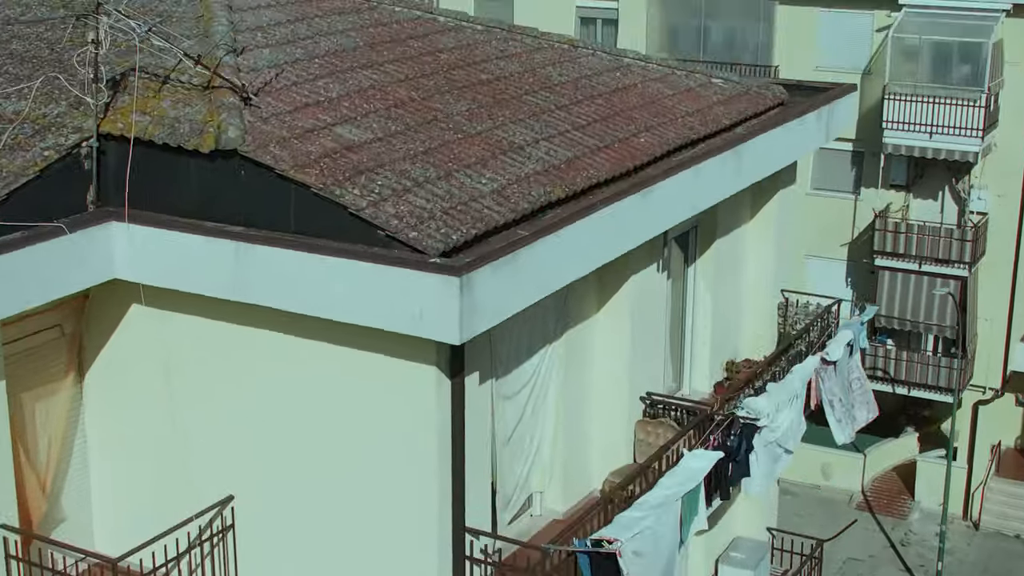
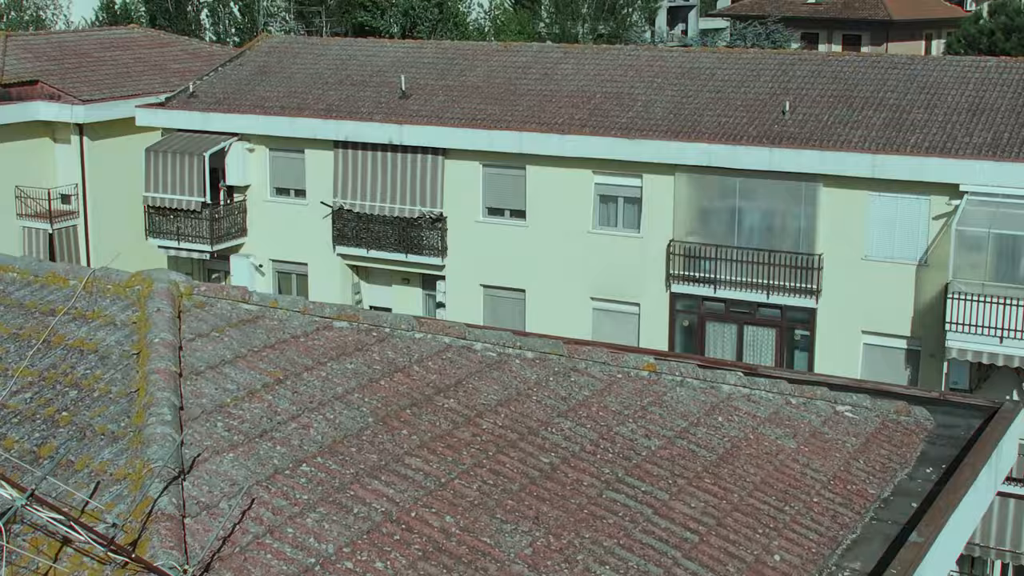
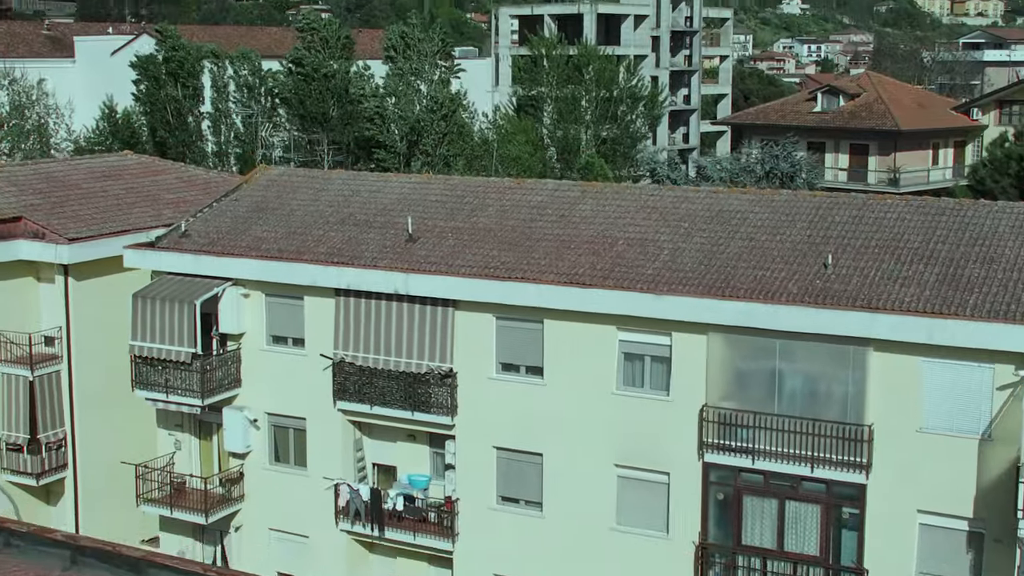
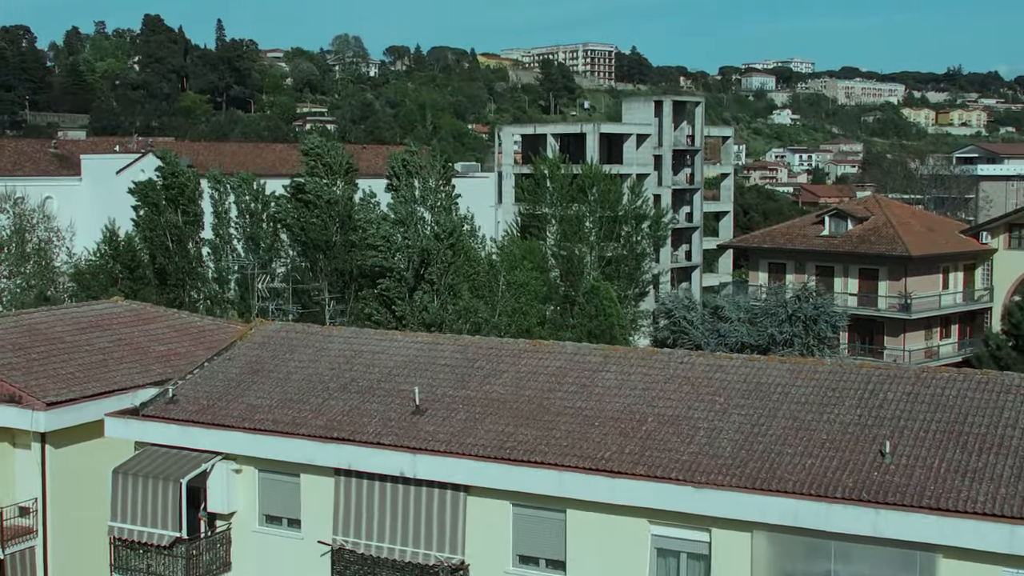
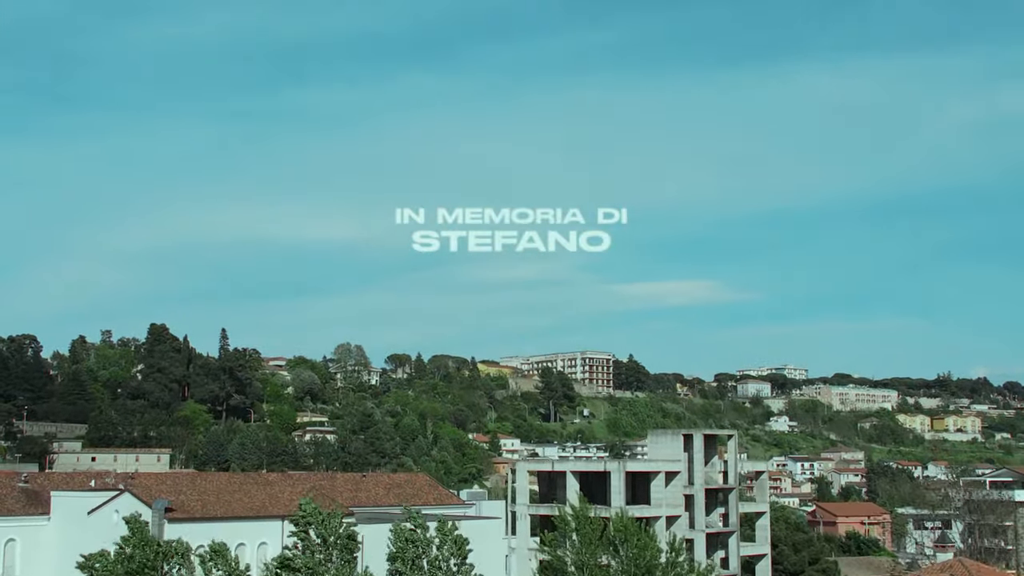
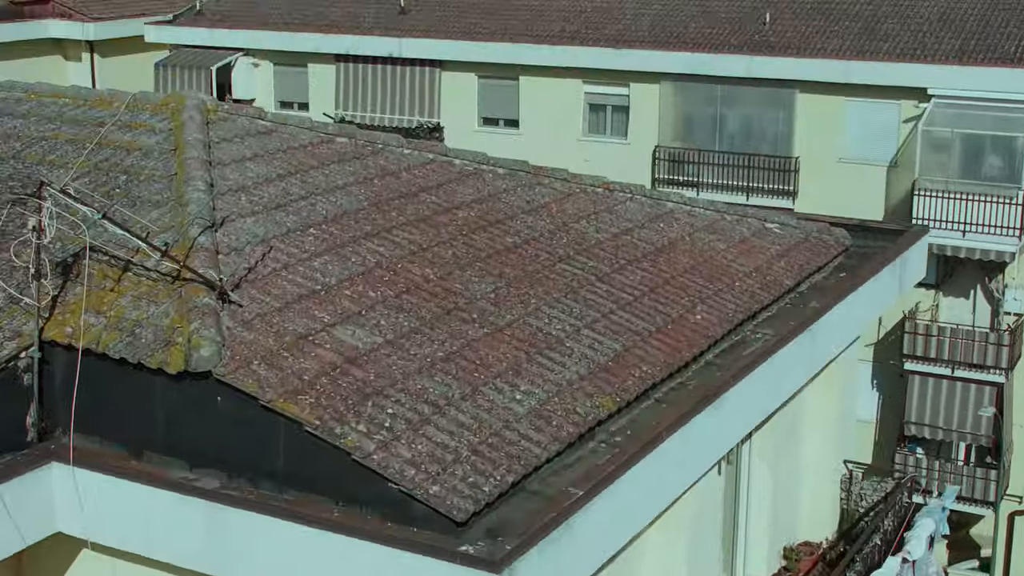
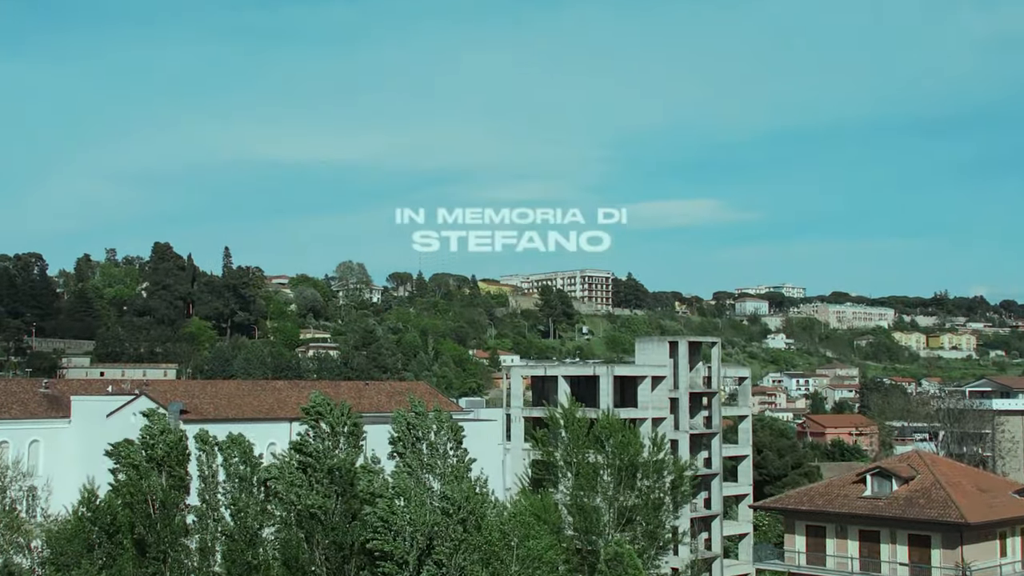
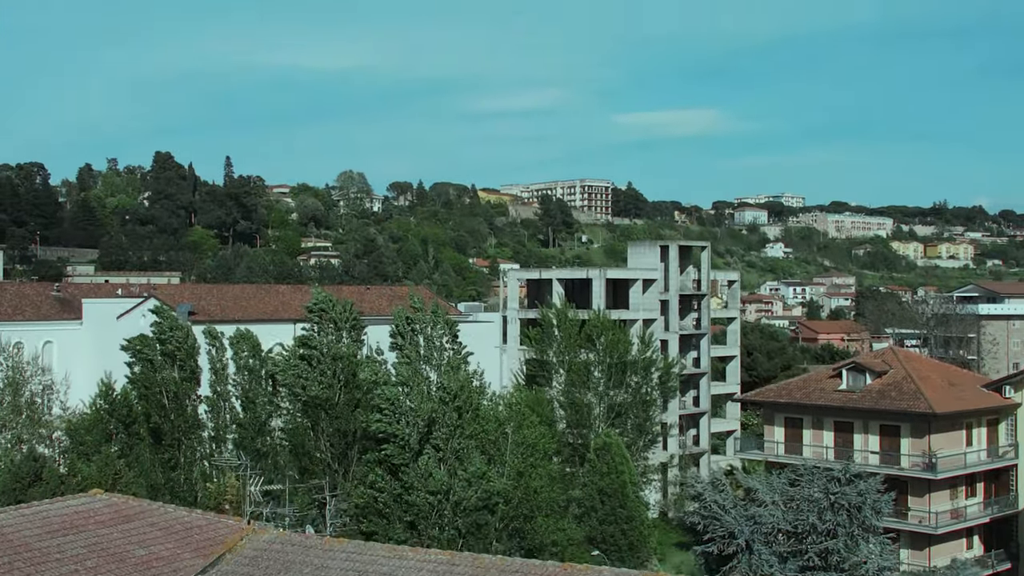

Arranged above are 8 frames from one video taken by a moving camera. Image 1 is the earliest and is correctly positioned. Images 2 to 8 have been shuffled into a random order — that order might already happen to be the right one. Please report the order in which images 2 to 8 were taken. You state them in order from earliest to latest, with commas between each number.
6, 2, 3, 4, 8, 7, 5
